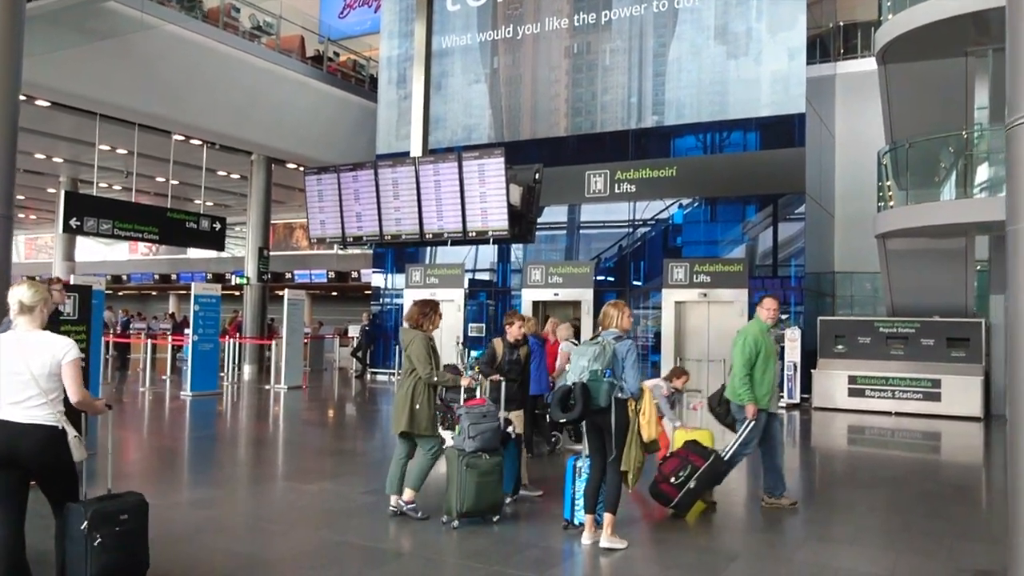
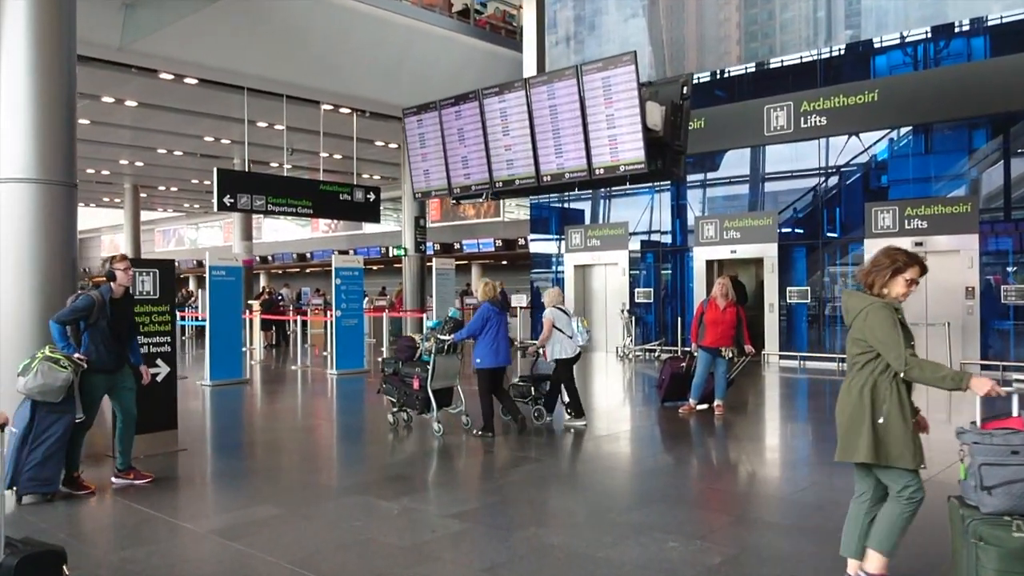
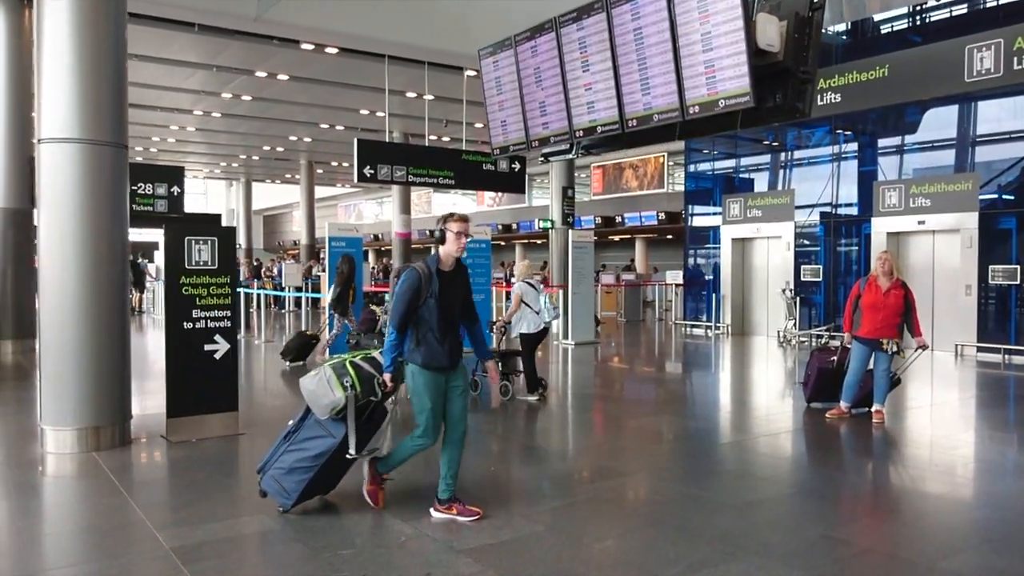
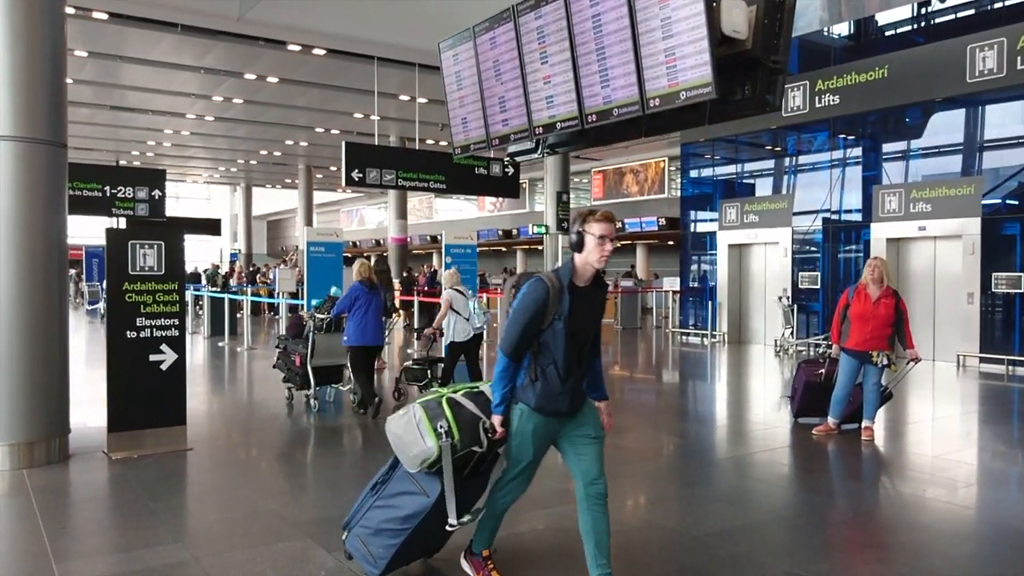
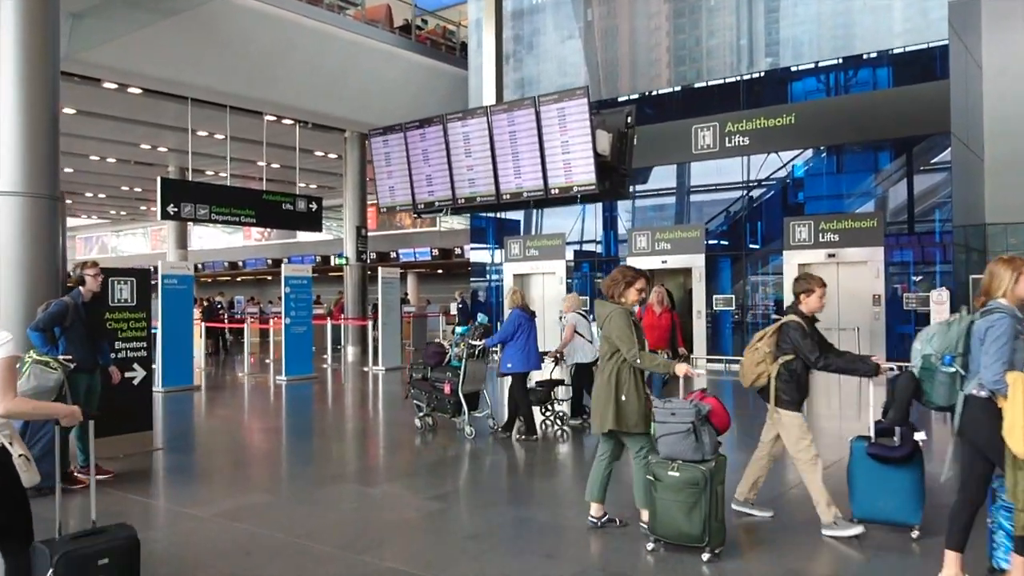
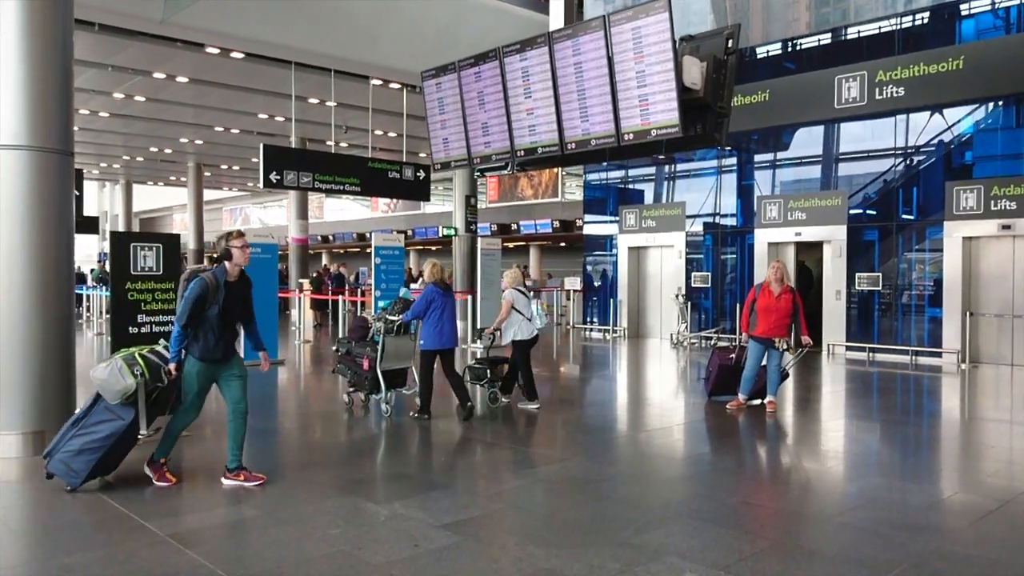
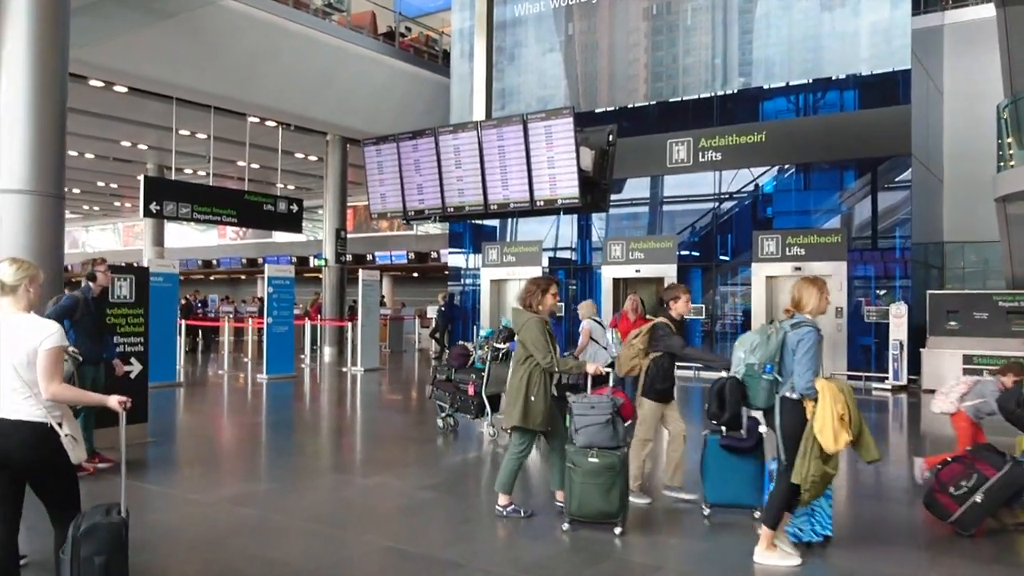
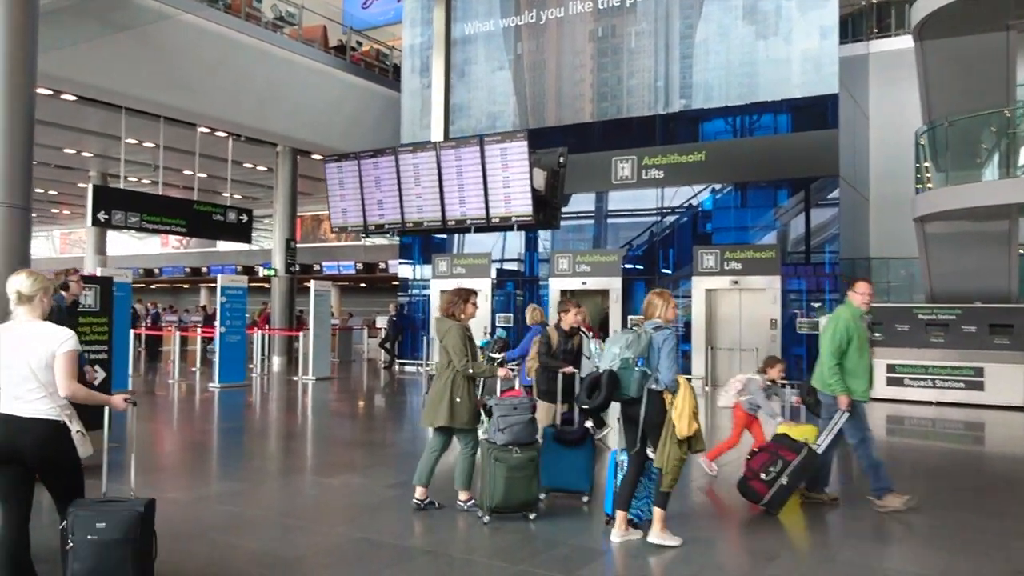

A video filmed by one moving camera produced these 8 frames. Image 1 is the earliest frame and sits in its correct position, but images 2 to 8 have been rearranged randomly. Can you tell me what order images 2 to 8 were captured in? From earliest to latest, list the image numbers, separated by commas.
8, 7, 5, 2, 6, 3, 4
